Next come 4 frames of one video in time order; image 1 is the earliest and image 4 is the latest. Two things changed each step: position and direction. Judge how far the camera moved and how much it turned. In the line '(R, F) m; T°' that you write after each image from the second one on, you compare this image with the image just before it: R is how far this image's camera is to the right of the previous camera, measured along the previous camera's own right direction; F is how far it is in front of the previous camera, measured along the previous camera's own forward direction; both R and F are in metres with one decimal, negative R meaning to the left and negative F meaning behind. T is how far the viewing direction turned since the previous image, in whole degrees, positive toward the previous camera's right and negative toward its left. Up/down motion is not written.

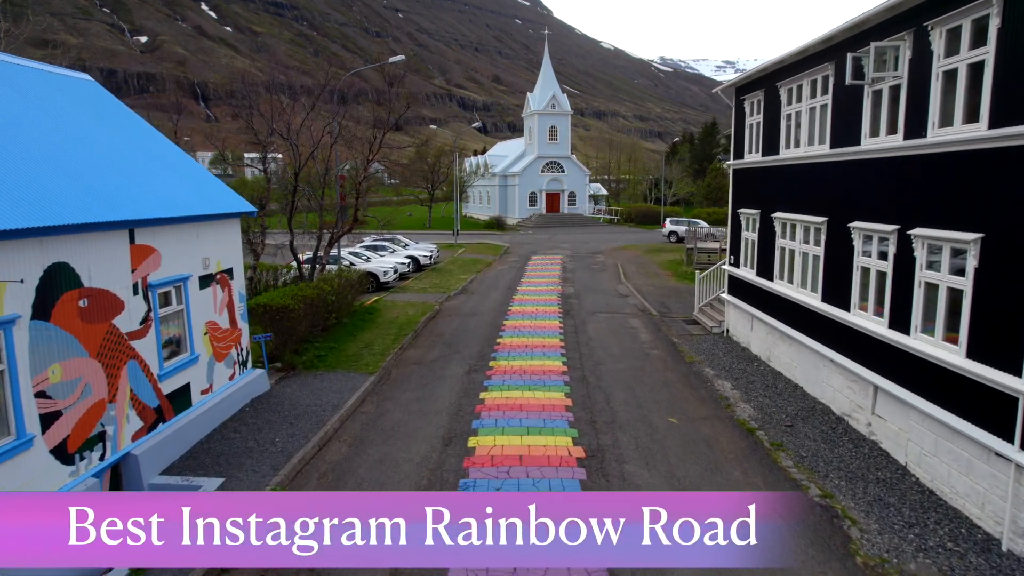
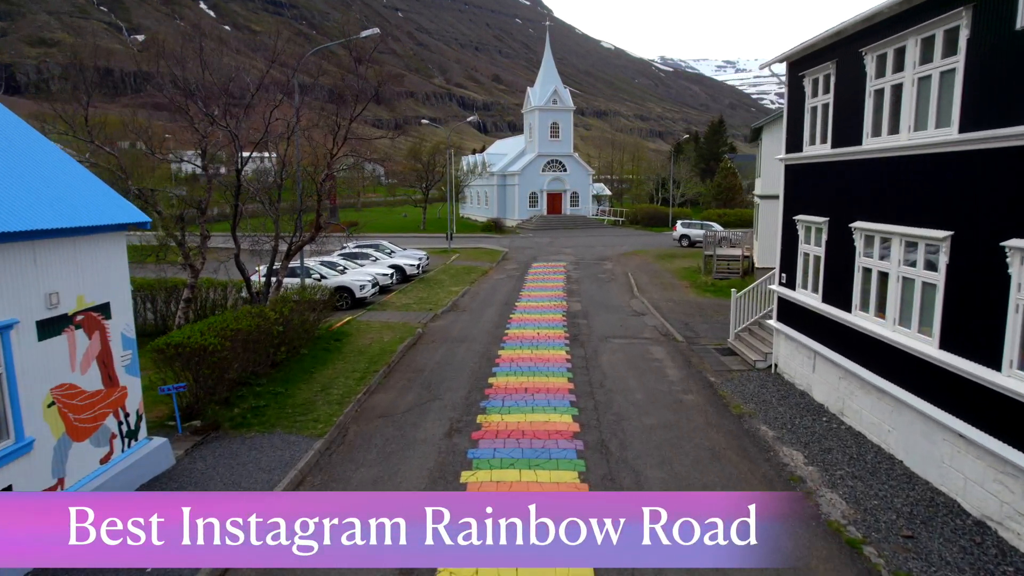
(+0.1, +3.5) m; 0°
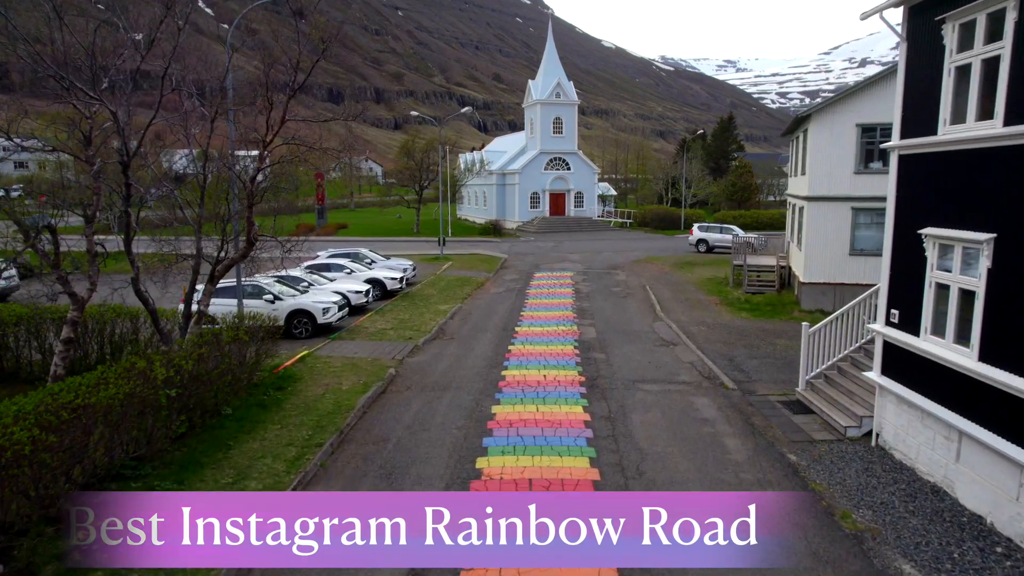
(0.0, +4.1) m; 0°
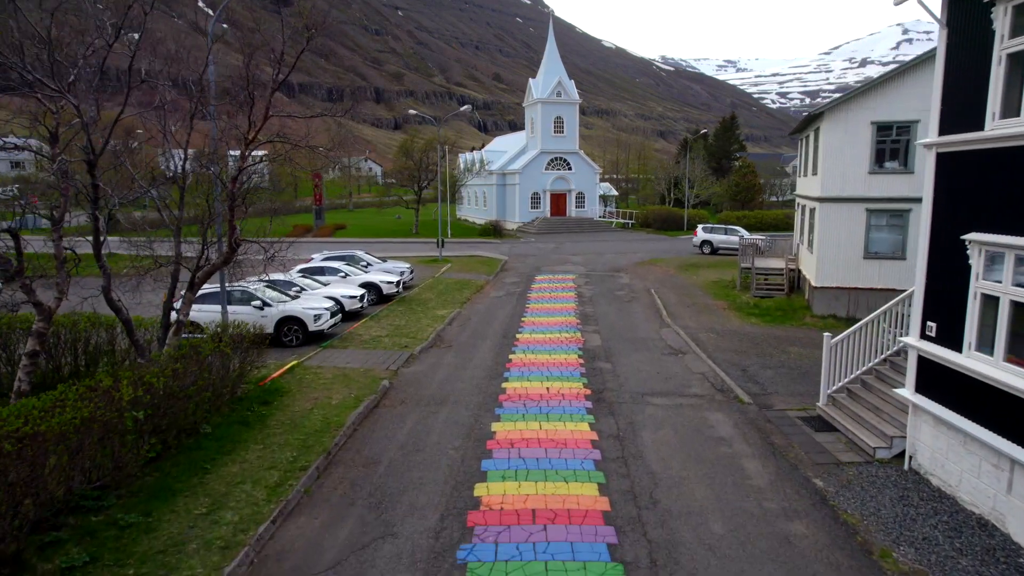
(0.0, +0.8) m; 0°
